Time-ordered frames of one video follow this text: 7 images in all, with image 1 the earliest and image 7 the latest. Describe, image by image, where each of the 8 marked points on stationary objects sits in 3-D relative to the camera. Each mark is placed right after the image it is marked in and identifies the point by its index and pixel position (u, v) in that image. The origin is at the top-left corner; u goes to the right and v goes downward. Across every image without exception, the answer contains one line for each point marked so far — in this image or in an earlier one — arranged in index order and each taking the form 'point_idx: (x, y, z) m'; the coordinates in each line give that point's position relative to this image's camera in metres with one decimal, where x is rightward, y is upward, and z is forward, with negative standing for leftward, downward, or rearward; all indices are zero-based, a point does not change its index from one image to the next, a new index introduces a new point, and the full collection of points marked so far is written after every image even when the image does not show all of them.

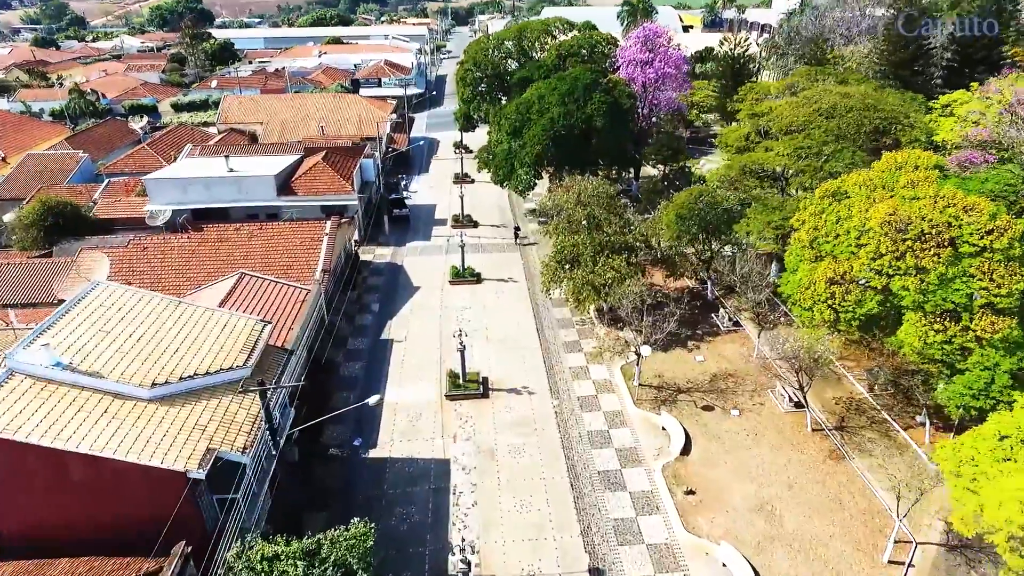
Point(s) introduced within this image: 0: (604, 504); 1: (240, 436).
0: (+2.9, -6.7, +19.3) m
1: (-6.8, -3.7, +15.5) m
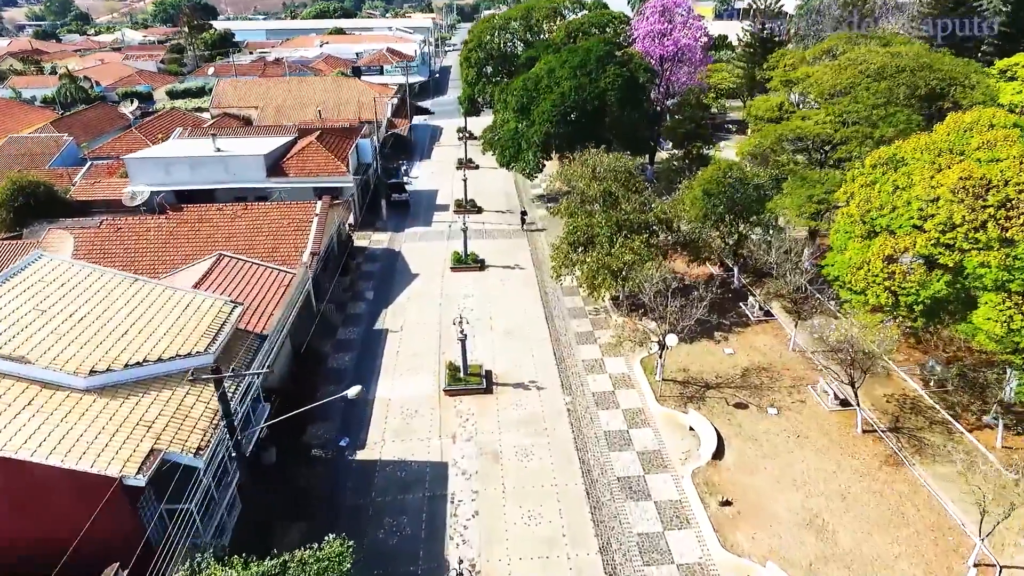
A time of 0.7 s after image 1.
0: (+3.0, -6.1, +16.7) m
1: (-6.6, -3.0, +12.9) m
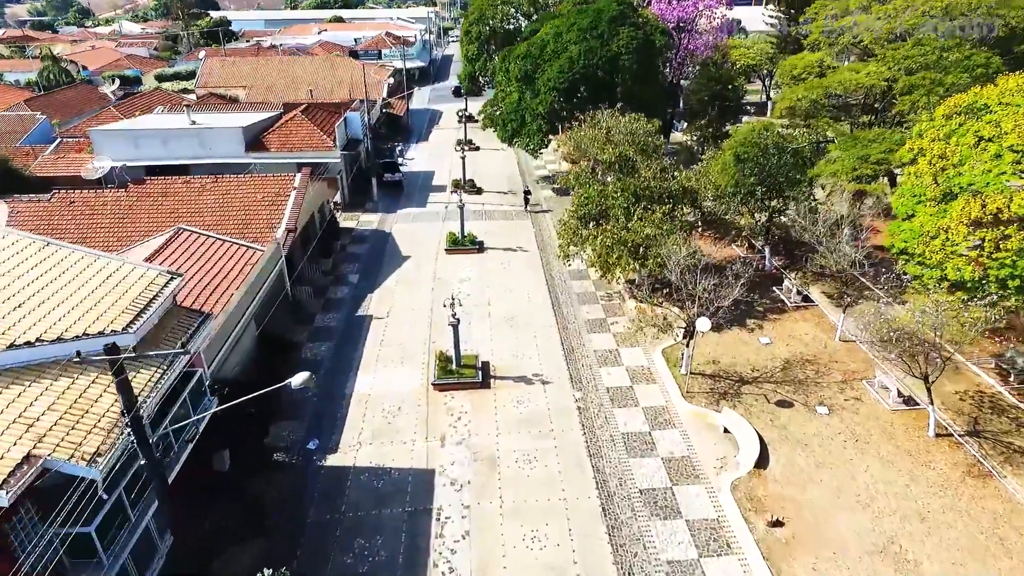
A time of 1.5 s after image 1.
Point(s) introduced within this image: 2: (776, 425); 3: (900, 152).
0: (+3.0, -5.4, +13.5) m
1: (-6.6, -2.3, +9.8) m
2: (+6.8, -3.5, +16.0) m
3: (+10.7, +3.8, +17.2) m
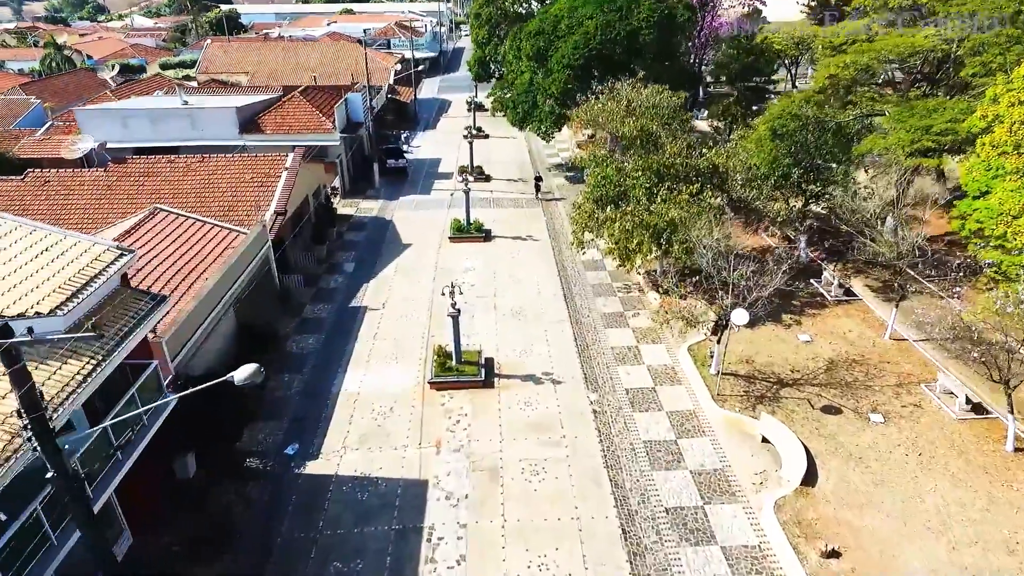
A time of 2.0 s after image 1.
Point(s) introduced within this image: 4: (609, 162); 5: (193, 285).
0: (+3.1, -5.1, +11.4) m
1: (-6.6, -1.9, +7.8) m
2: (+6.9, -3.3, +13.8) m
3: (+10.9, +4.0, +15.0) m
4: (+3.0, +3.9, +19.4) m
5: (-8.2, +0.1, +16.1) m
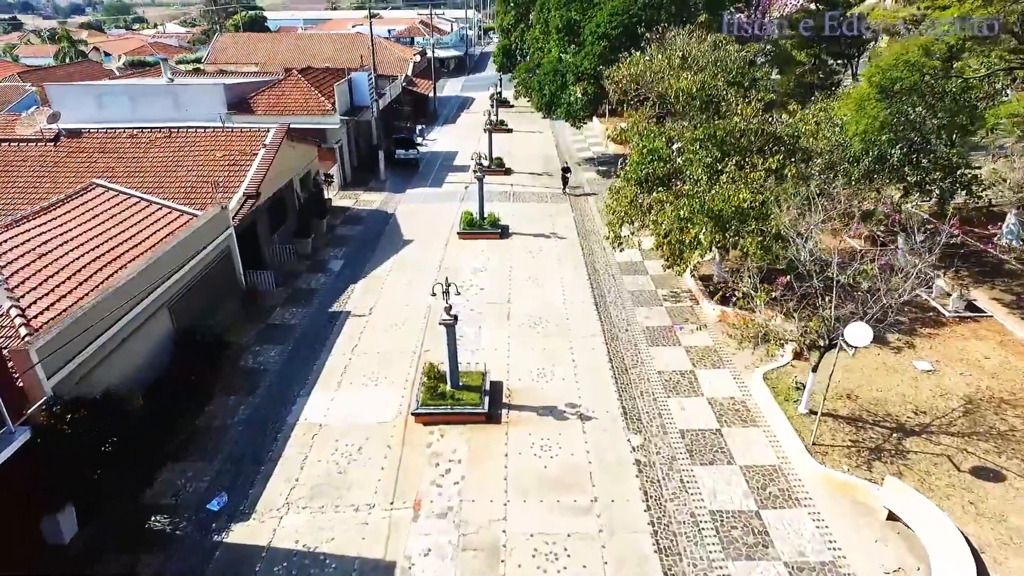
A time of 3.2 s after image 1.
0: (+3.1, -5.1, +6.9) m
1: (-6.7, -1.6, +3.9) m
2: (+7.0, -3.4, +9.3) m
3: (+11.3, +3.8, +10.4) m
4: (+3.6, +3.8, +15.2) m
5: (-7.9, +0.2, +12.2) m
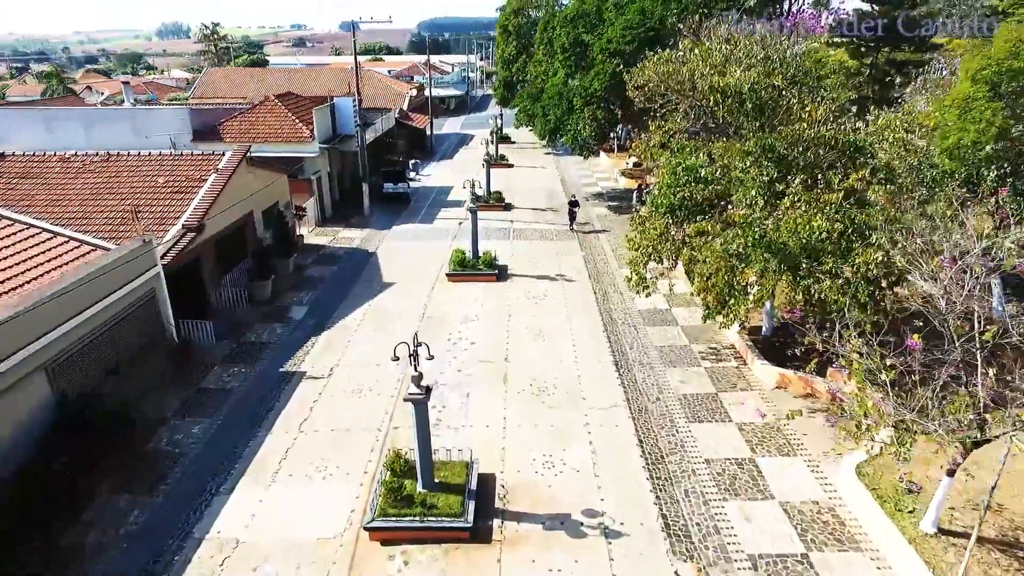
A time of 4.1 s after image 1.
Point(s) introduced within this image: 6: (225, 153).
0: (+3.0, -5.6, +3.1) m
1: (-6.8, -1.8, +0.4) m
2: (+7.0, -4.0, +5.6) m
3: (+11.2, +3.0, +7.2) m
4: (+3.5, +2.7, +12.0) m
5: (-8.0, -0.6, +8.8) m
6: (-8.0, +3.8, +17.4) m
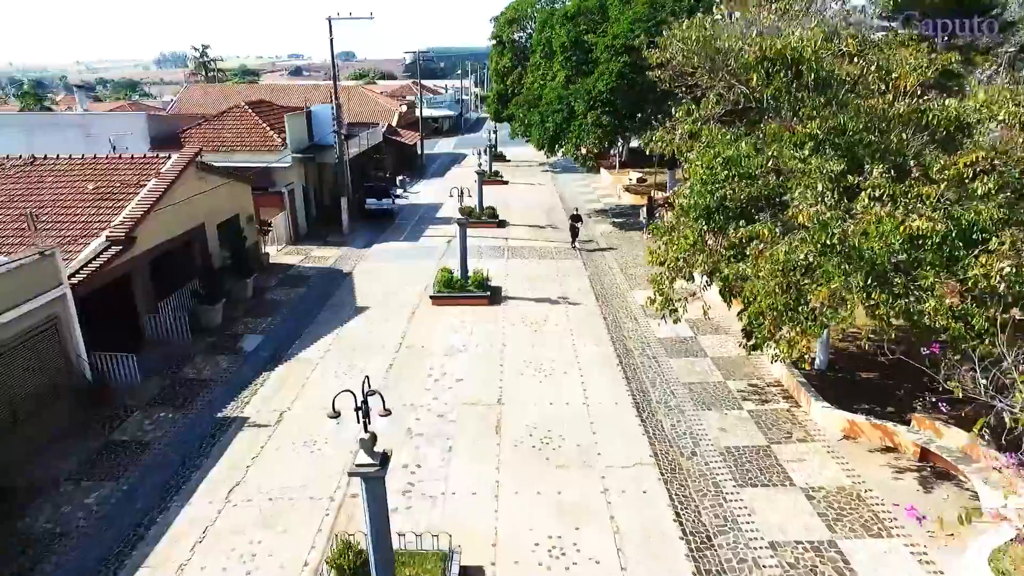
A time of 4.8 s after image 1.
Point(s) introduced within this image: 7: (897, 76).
0: (+3.0, -5.5, +0.4) m
1: (-6.8, -1.7, -2.3) m
2: (+6.9, -4.1, +2.9) m
3: (+11.1, +2.9, +4.8) m
4: (+3.4, +2.4, +9.6) m
5: (-8.1, -0.9, +6.1) m
6: (-8.2, +3.2, +14.9) m
7: (+5.3, +2.7, +9.0) m
